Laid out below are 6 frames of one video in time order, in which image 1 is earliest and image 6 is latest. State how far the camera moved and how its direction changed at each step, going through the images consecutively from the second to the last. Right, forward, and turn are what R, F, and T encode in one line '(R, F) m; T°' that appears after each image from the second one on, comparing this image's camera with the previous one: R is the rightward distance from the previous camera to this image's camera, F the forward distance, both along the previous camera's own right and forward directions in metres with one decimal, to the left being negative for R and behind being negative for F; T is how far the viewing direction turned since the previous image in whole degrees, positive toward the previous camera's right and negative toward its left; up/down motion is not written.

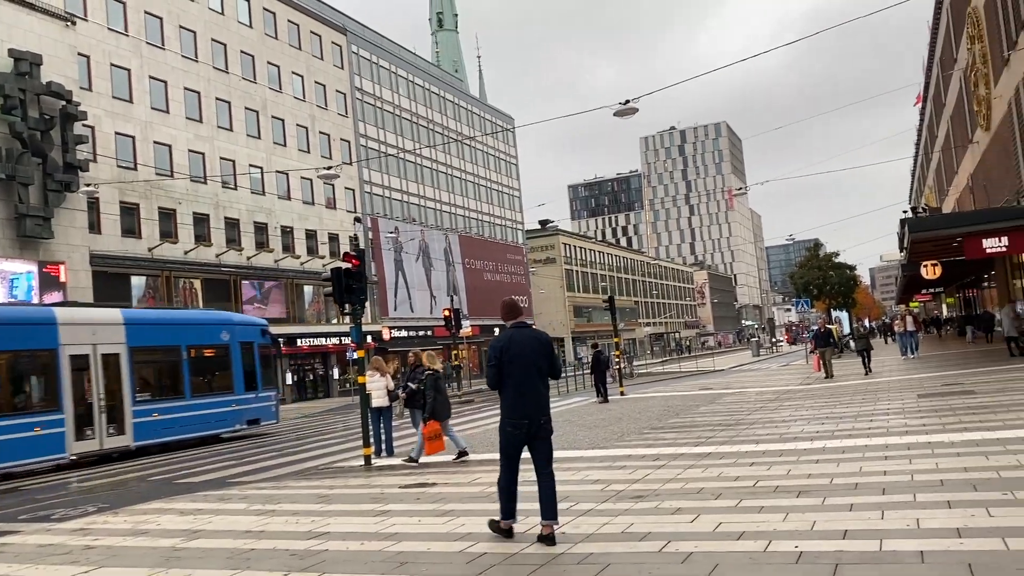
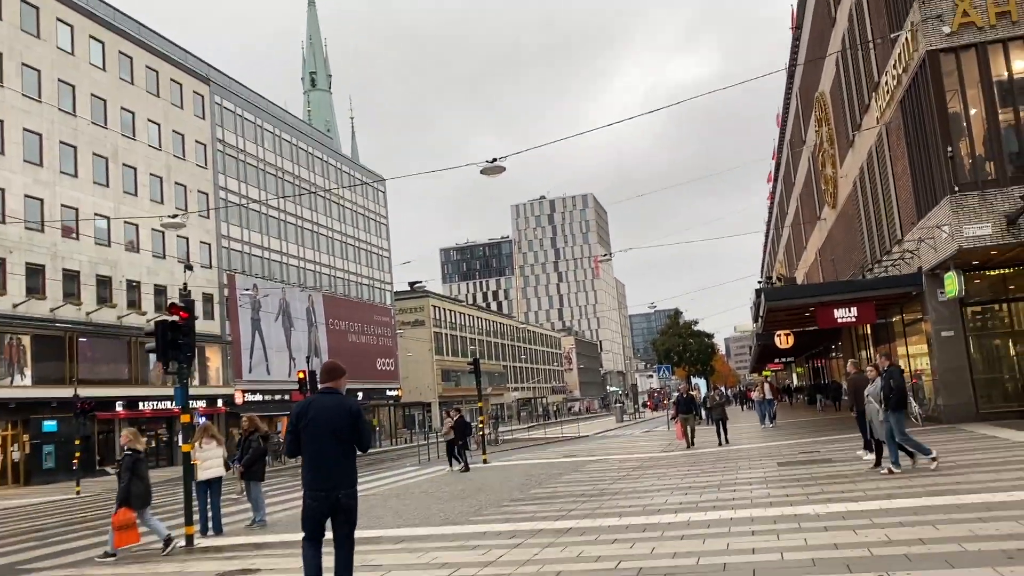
(+0.3, +0.9) m; +8°
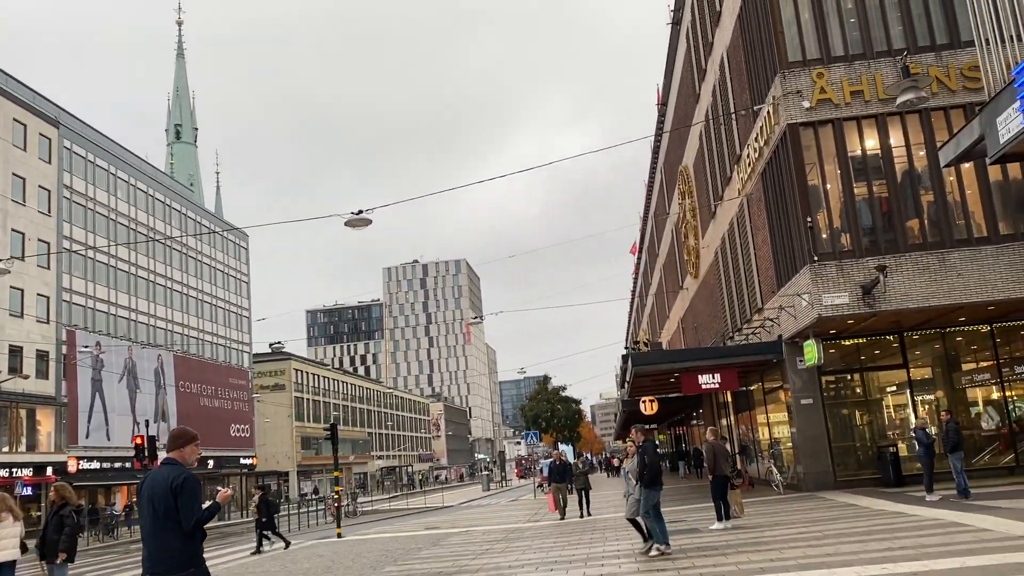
(+0.2, +0.9) m; +8°
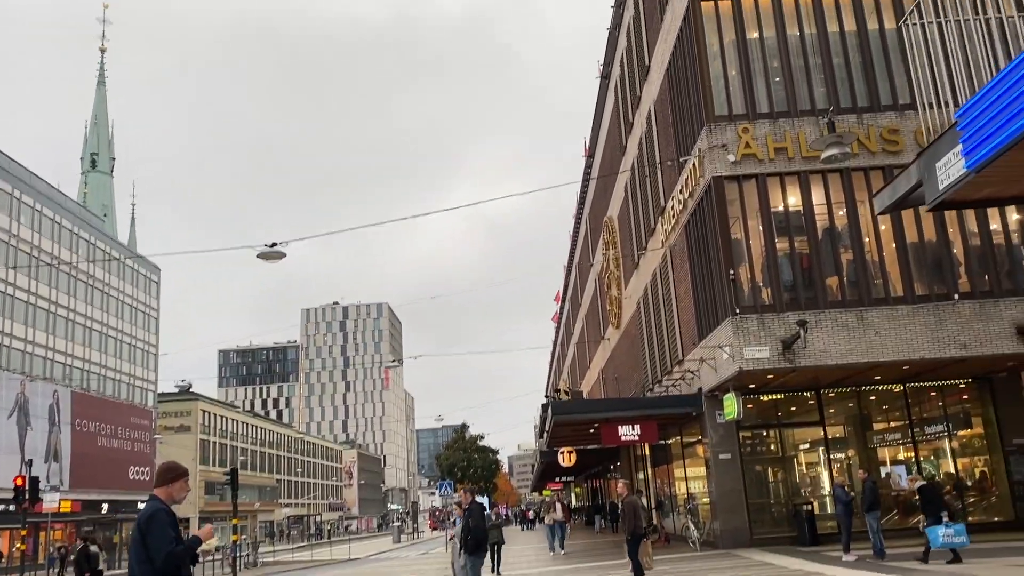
(+0.1, +0.6) m; +5°
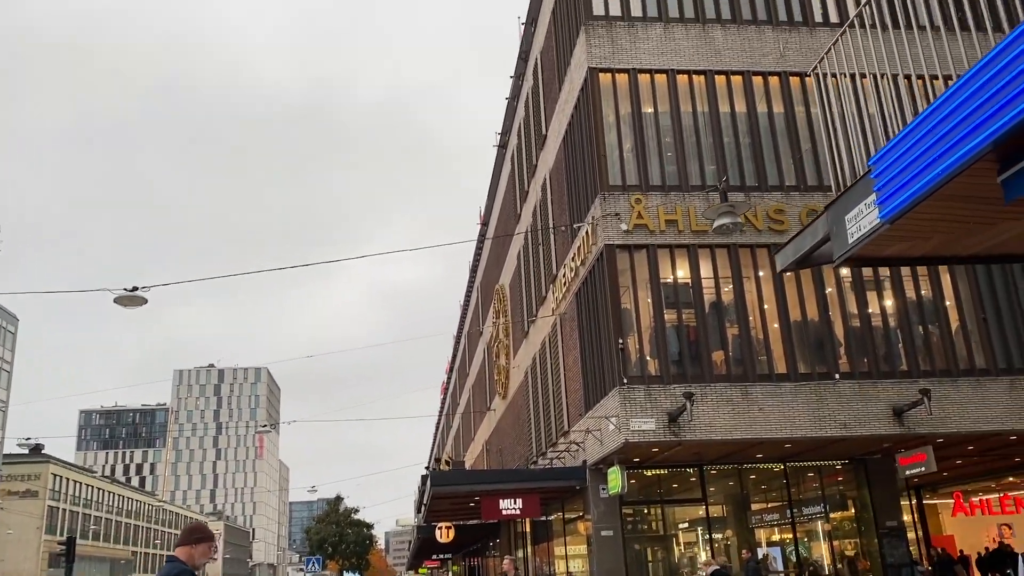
(+0.1, +0.7) m; +7°
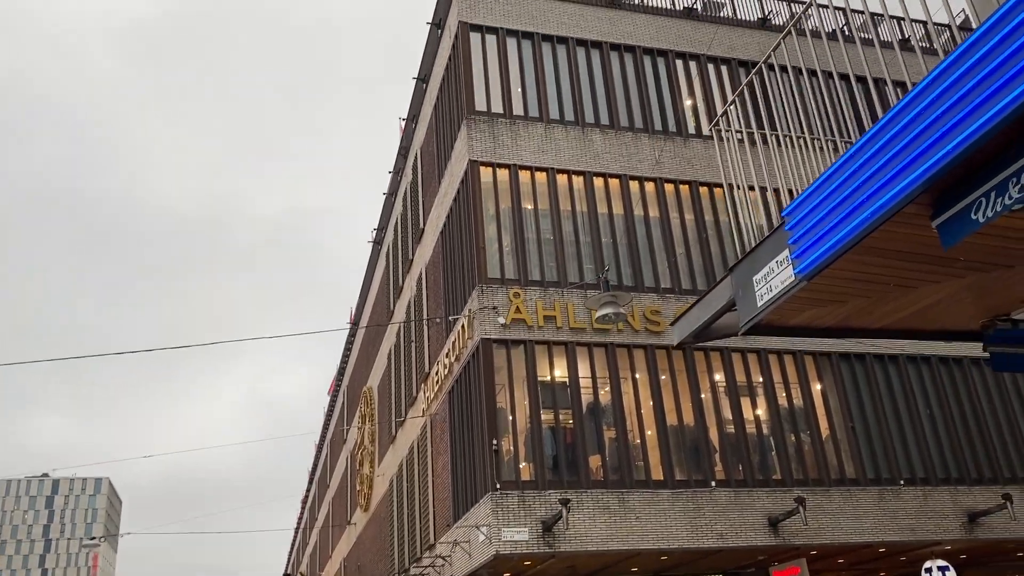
(+0.1, +1.0) m; +8°
